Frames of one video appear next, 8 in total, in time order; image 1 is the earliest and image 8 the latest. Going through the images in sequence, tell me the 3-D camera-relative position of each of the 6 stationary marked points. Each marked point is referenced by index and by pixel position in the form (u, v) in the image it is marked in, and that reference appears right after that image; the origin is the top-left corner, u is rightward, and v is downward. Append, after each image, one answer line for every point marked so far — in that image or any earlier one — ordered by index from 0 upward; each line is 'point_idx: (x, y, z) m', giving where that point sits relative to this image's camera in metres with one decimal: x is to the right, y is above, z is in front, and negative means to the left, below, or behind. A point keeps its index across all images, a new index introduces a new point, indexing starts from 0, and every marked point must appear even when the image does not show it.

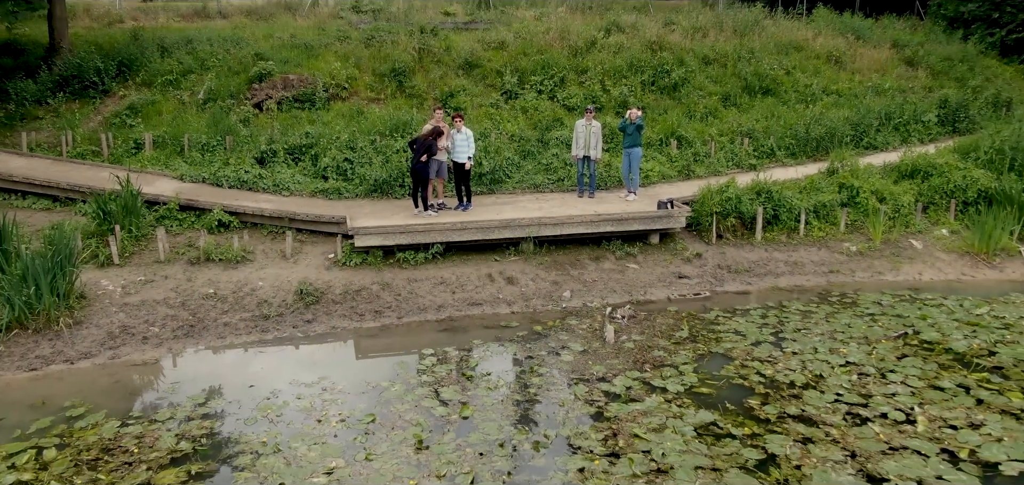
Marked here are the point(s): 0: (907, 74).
0: (+2.7, +1.2, +8.9) m
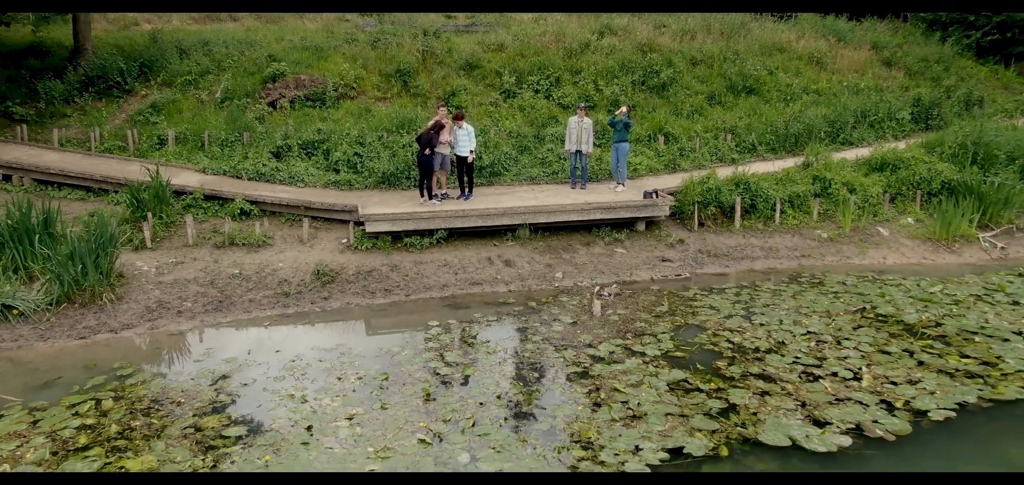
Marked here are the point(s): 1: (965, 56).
0: (+2.7, +1.2, +9.4) m
1: (+3.6, +1.5, +10.4) m
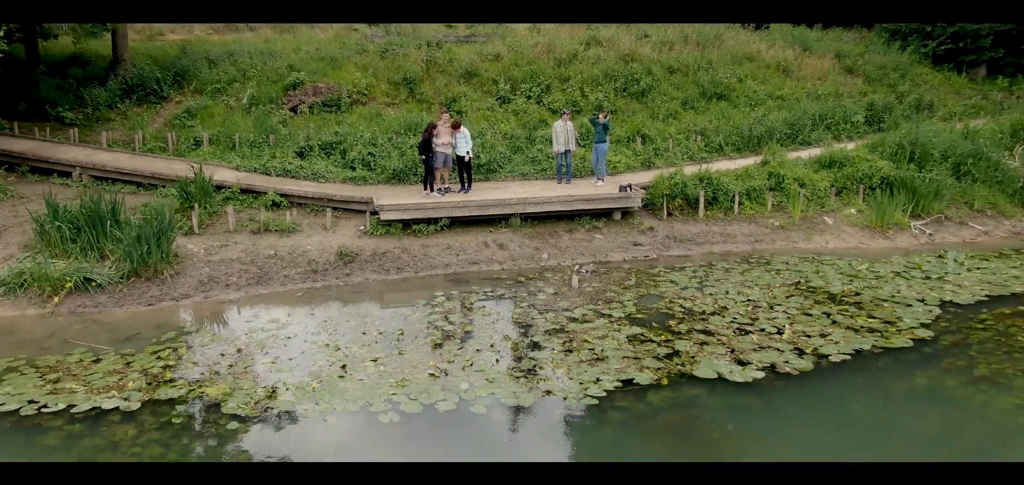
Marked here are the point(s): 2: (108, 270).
0: (+2.7, +1.3, +10.4) m
1: (+3.6, +1.6, +11.4) m
2: (-1.8, -0.1, +5.8) m
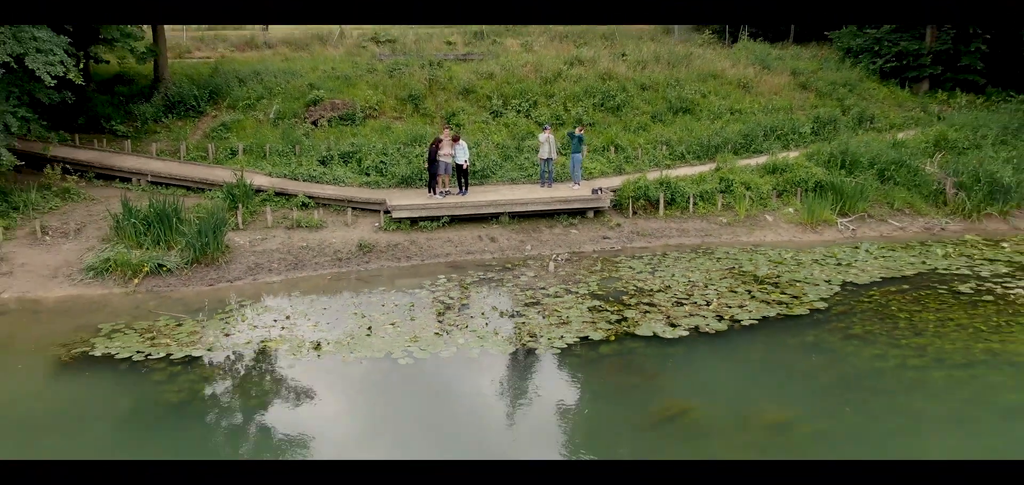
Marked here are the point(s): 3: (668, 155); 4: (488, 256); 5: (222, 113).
0: (+2.6, +1.3, +11.8) m
1: (+3.5, +1.6, +12.8) m
2: (-1.9, -0.1, +7.2) m
3: (+1.2, +0.7, +9.8) m
4: (-0.1, -0.1, +7.8) m
5: (-2.4, +1.1, +10.6) m
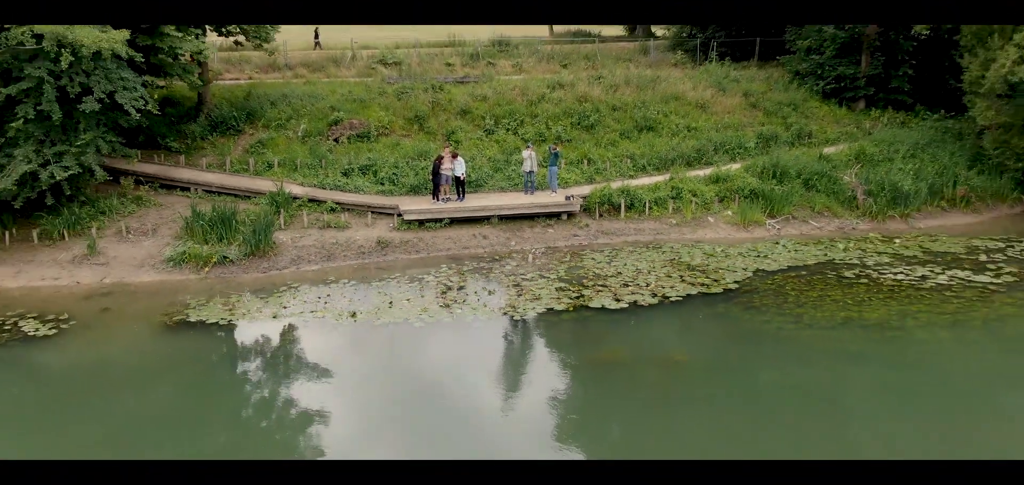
0: (+2.5, +1.4, +13.8) m
1: (+3.4, +1.7, +14.8) m
2: (-2.0, -0.1, +9.2) m
3: (+1.1, +0.7, +11.8) m
4: (-0.2, -0.1, +9.8) m
5: (-2.5, +1.1, +12.6) m
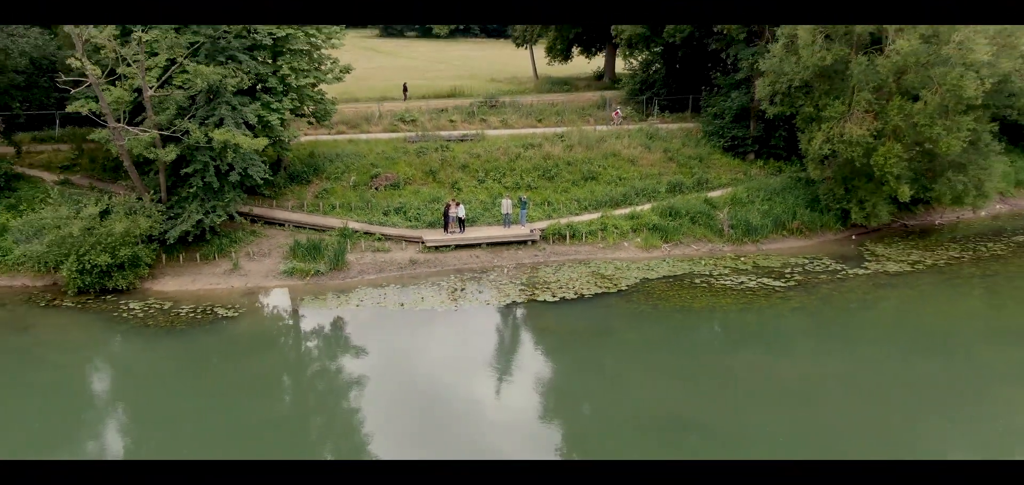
0: (+2.3, +1.1, +19.5) m
1: (+3.2, +1.4, +20.4) m
2: (-2.2, -0.3, +14.8) m
3: (+0.9, +0.5, +17.5) m
4: (-0.4, -0.3, +15.5) m
5: (-2.7, +0.9, +18.2) m
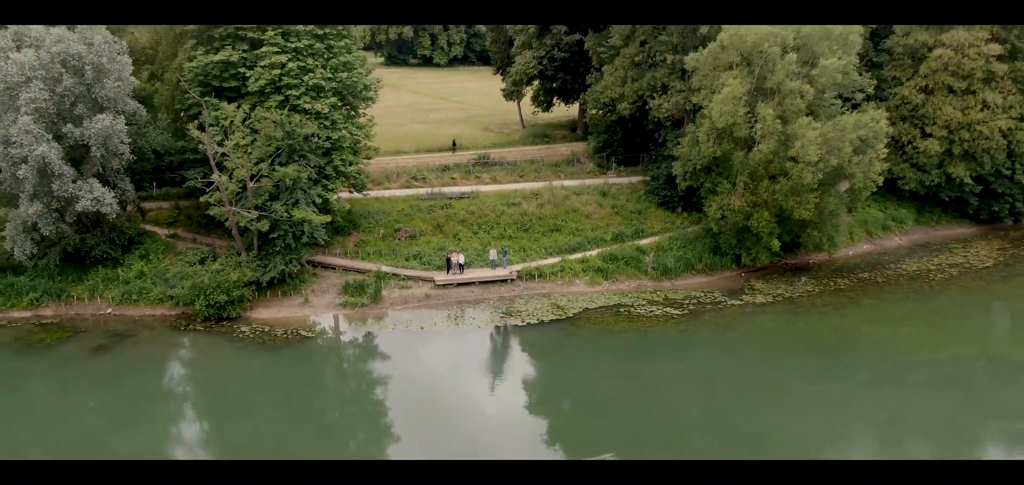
0: (+2.0, +0.5, +26.2) m
1: (+2.9, +0.8, +27.2) m
2: (-2.4, -1.0, +21.6) m
3: (+0.6, -0.2, +24.2) m
4: (-0.7, -1.0, +22.2) m
5: (-3.0, +0.2, +25.0) m
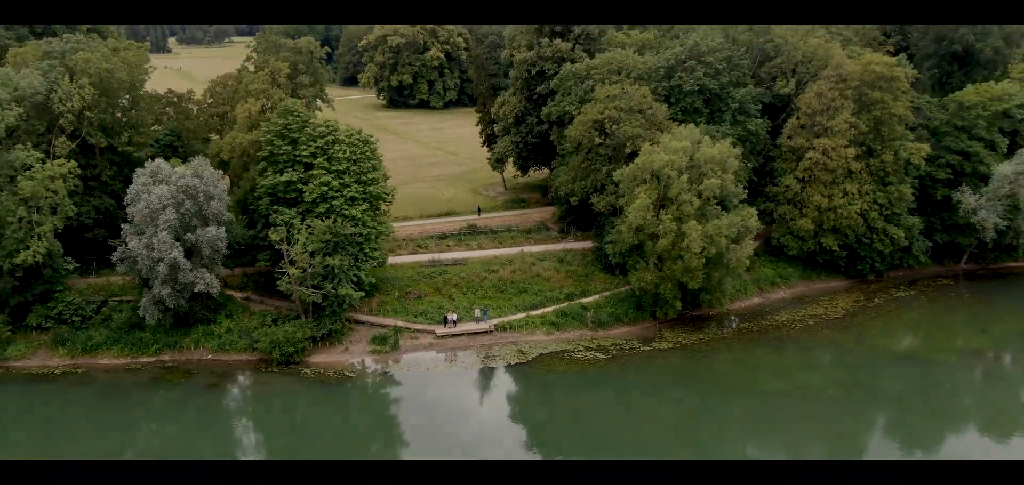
0: (+1.5, -1.1, +35.6) m
1: (+2.4, -0.8, +36.6) m
2: (-3.0, -2.5, +31.0) m
3: (+0.1, -1.8, +33.6) m
4: (-1.3, -2.5, +31.6) m
5: (-3.5, -1.4, +34.4) m
